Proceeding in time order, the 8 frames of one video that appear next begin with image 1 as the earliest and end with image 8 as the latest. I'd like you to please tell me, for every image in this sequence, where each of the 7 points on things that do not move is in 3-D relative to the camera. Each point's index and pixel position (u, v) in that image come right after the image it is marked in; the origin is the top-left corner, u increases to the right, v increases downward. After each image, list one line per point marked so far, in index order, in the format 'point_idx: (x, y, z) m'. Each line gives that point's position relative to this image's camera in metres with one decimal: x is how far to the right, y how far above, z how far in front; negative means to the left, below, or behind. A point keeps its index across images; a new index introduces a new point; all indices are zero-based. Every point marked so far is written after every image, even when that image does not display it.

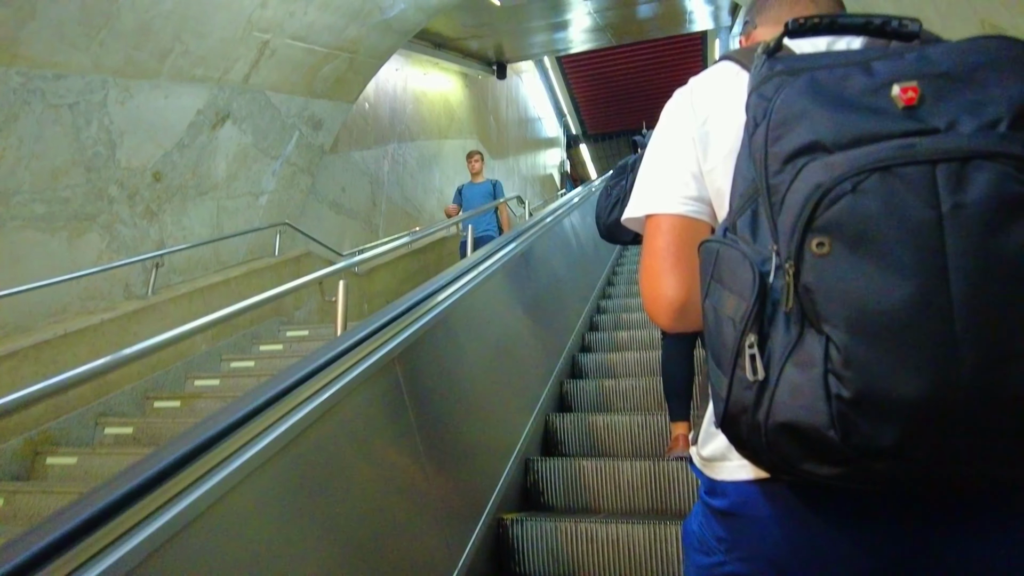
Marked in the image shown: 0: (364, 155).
0: (-1.1, +1.0, +4.9) m
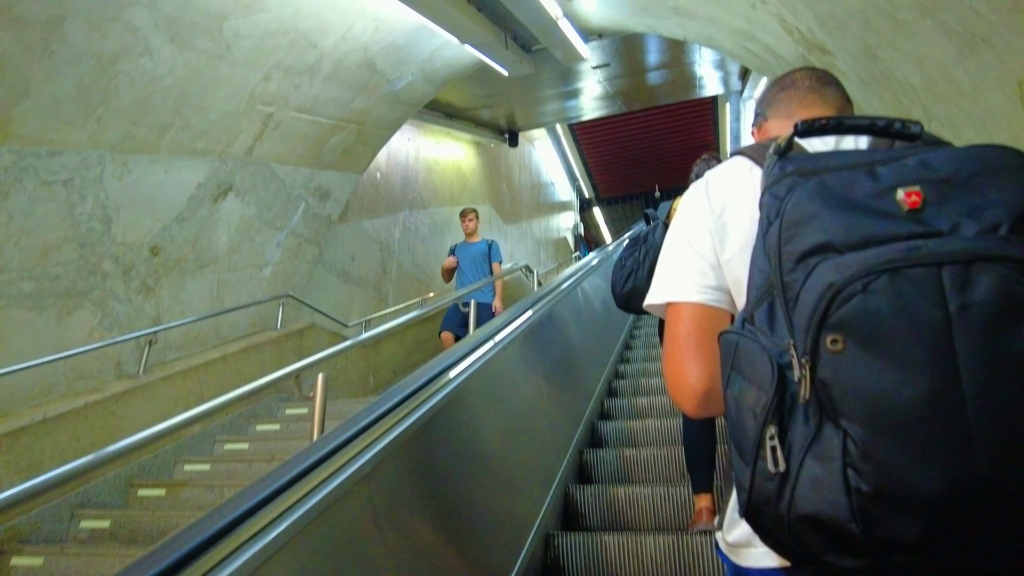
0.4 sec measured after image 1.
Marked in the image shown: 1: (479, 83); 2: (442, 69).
0: (-1.0, +0.5, +4.9) m
1: (-0.2, +1.5, +4.7) m
2: (-0.4, +1.2, +3.7) m
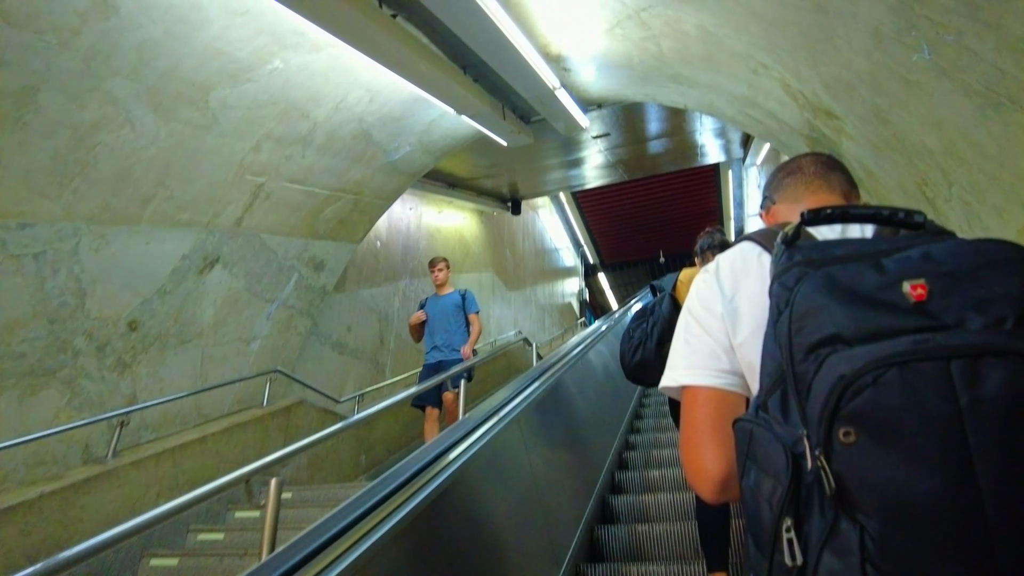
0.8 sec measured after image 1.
0: (-1.0, 0.0, +4.8) m
1: (-0.2, +1.0, +4.7) m
2: (-0.4, +0.8, +3.6) m
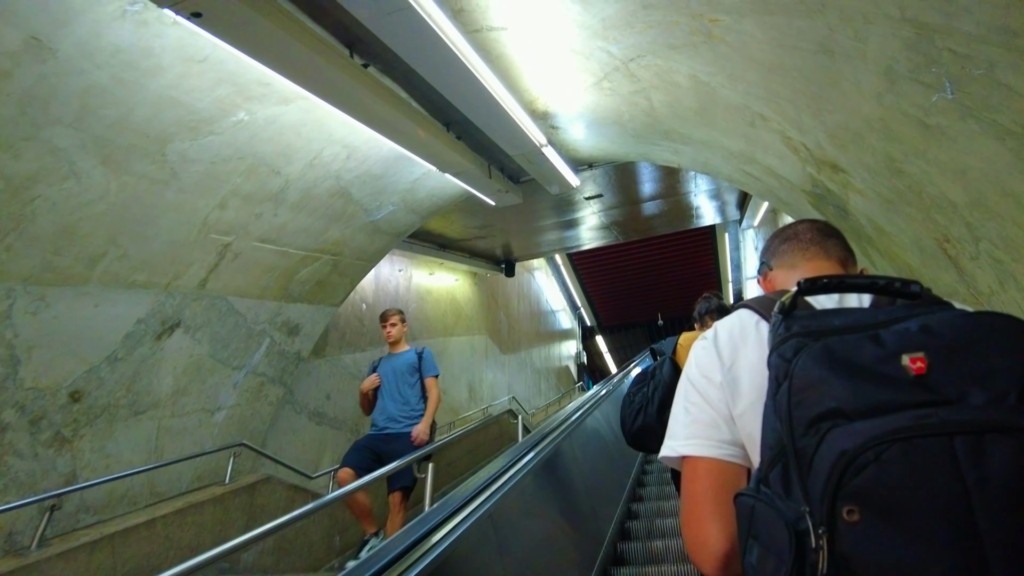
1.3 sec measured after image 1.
0: (-1.1, -0.5, +4.6) m
1: (-0.3, +0.5, +4.5) m
2: (-0.5, +0.5, +3.5) m
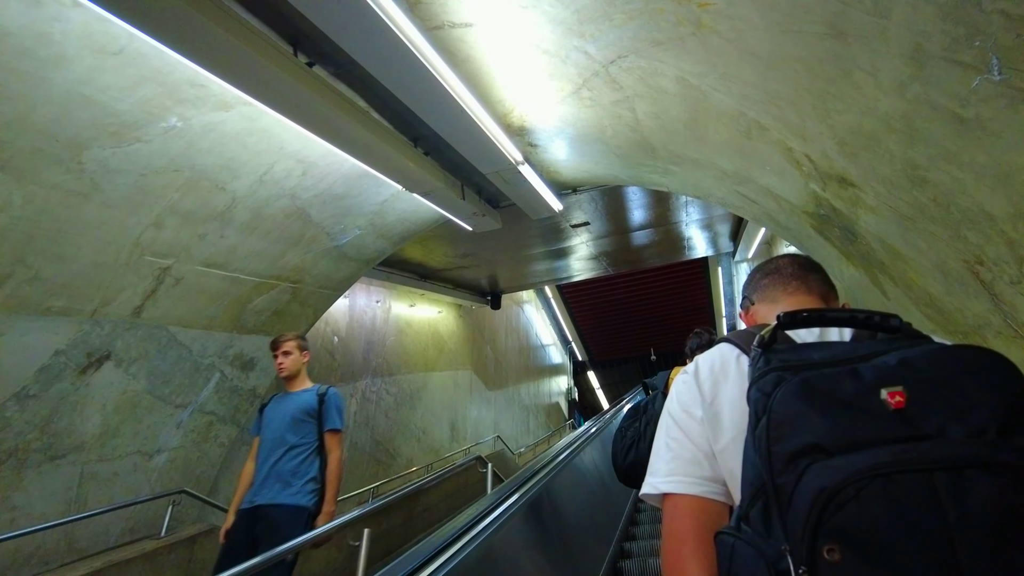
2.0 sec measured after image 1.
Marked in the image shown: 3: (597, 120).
0: (-1.2, -0.7, +4.3) m
1: (-0.4, +0.3, +4.3) m
2: (-0.6, +0.3, +3.2) m
3: (+0.3, +0.6, +2.3) m
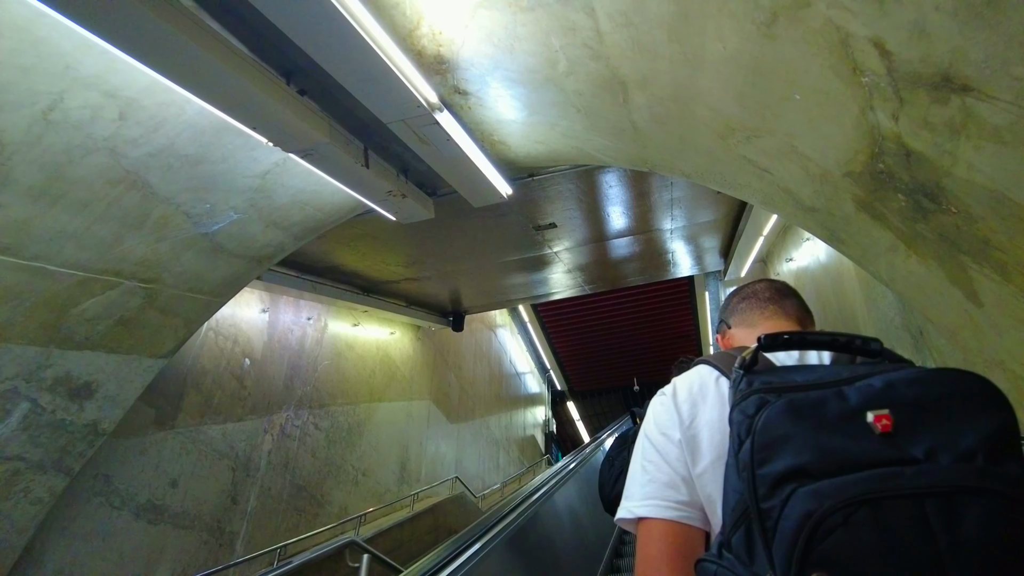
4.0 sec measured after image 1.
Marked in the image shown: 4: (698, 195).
0: (-1.5, -0.8, +3.5) m
1: (-0.7, +0.2, +3.5) m
2: (-0.8, +0.3, +2.5) m
3: (+0.1, +0.6, +1.6) m
4: (+1.0, +0.5, +3.4) m
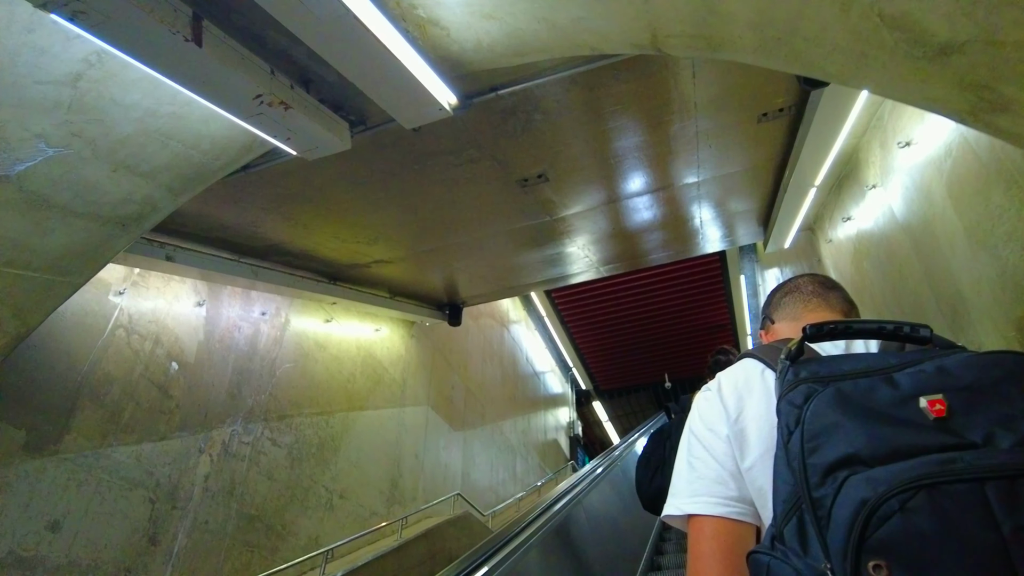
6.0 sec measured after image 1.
0: (-1.6, -0.7, +2.7) m
1: (-0.8, +0.3, +2.8) m
2: (-1.0, +0.4, +1.7) m
3: (-0.1, +0.7, +0.8) m
4: (+0.9, +0.6, +2.6) m
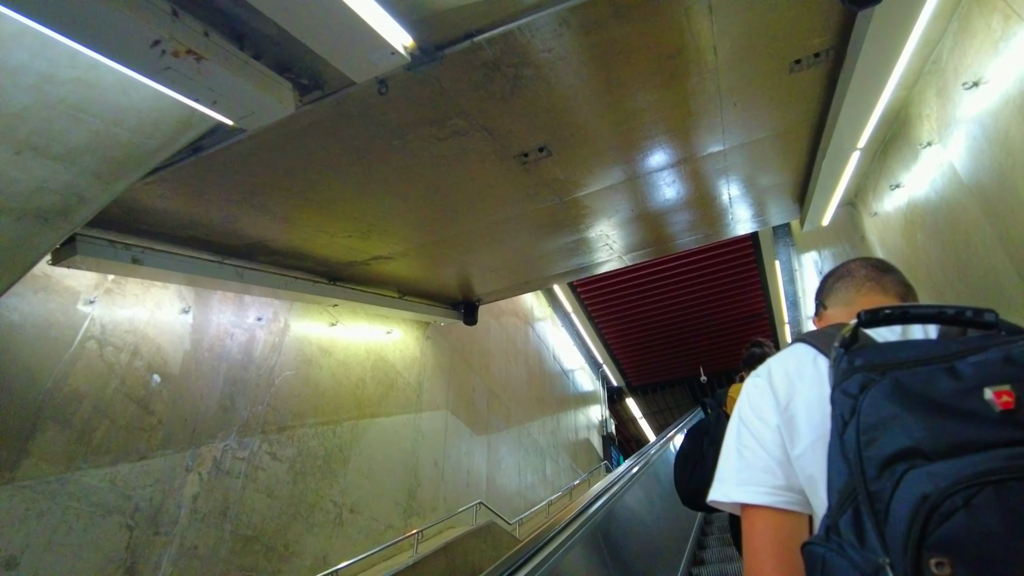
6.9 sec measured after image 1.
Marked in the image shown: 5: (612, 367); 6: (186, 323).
0: (-1.5, -0.7, +2.5) m
1: (-0.8, +0.3, +2.5) m
2: (-1.0, +0.4, +1.5) m
3: (-0.2, +0.8, +0.5) m
4: (+0.8, +0.7, +2.2) m
5: (+1.7, -1.3, +10.8) m
6: (-1.5, -0.2, +3.0) m
